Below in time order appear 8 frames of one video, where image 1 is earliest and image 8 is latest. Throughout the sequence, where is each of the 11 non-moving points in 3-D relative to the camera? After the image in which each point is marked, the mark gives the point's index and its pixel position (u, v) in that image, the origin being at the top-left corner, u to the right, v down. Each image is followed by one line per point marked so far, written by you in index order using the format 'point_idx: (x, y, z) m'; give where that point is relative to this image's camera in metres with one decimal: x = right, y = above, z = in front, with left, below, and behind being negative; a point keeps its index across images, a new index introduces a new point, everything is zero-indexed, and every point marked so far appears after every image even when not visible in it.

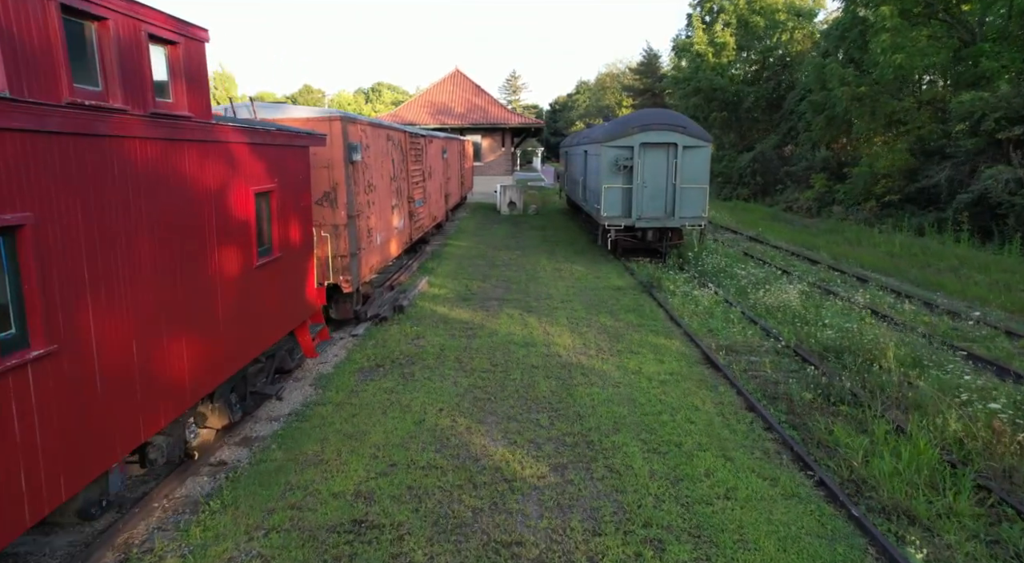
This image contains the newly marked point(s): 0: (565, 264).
0: (+1.1, +0.3, +13.4) m
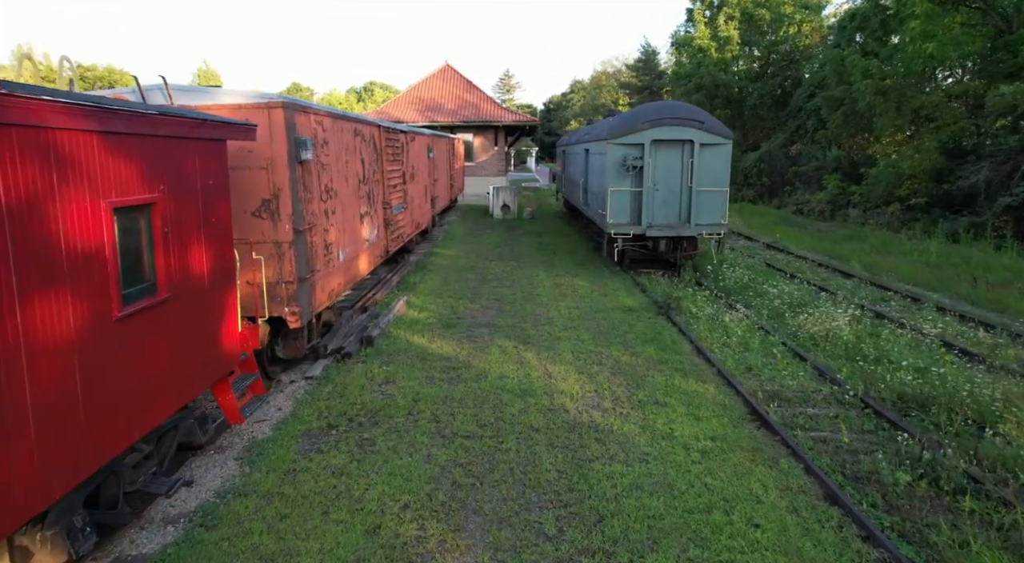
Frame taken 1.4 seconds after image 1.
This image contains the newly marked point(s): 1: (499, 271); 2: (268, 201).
0: (+1.0, 0.0, +11.7) m
1: (-0.3, +0.2, +12.6) m
2: (-2.2, +0.7, +5.7) m
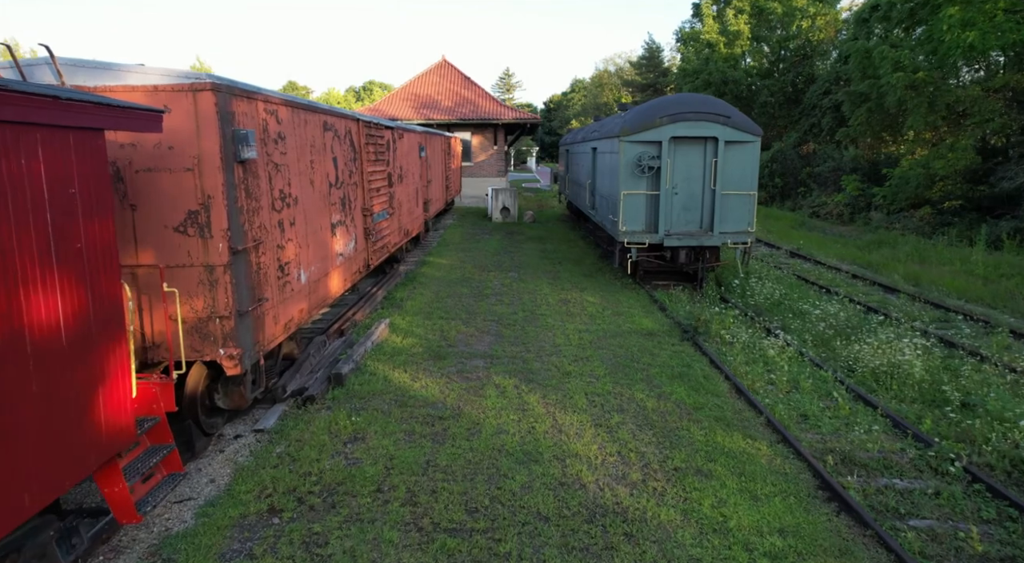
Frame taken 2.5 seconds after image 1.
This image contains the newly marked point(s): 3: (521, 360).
0: (+1.0, -0.2, +10.4) m
1: (-0.3, -0.1, +11.3) m
2: (-2.2, +0.5, +4.4) m
3: (+0.1, -0.9, +7.0) m
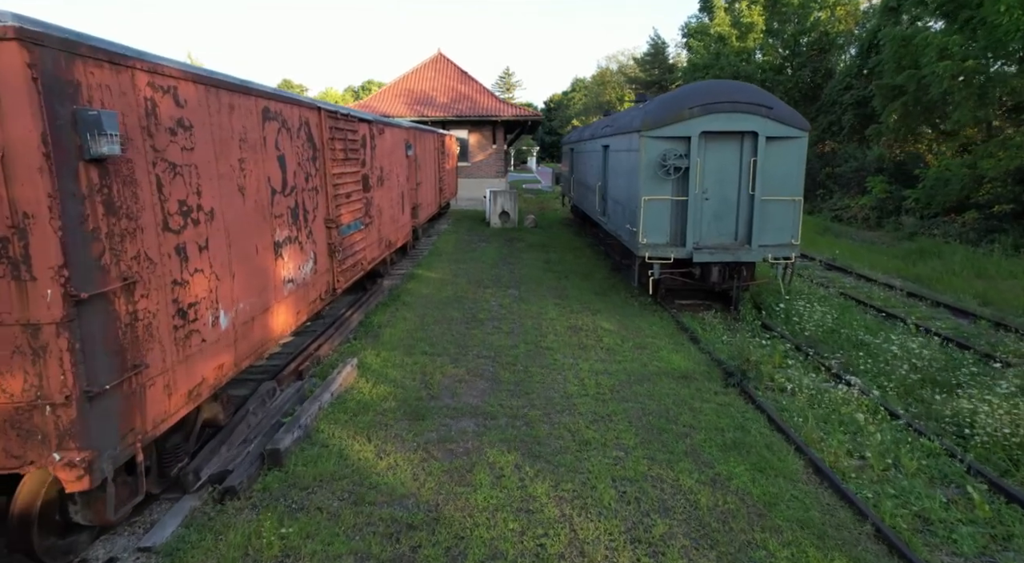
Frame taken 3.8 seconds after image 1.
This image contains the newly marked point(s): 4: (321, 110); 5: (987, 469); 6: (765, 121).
0: (+1.0, -0.6, +8.8) m
1: (-0.3, -0.4, +9.7) m
2: (-2.2, +0.2, +2.8) m
3: (+0.1, -1.2, +5.3) m
4: (-2.0, +1.8, +6.7) m
5: (+3.4, -1.3, +4.4) m
6: (+3.5, +2.2, +8.6) m
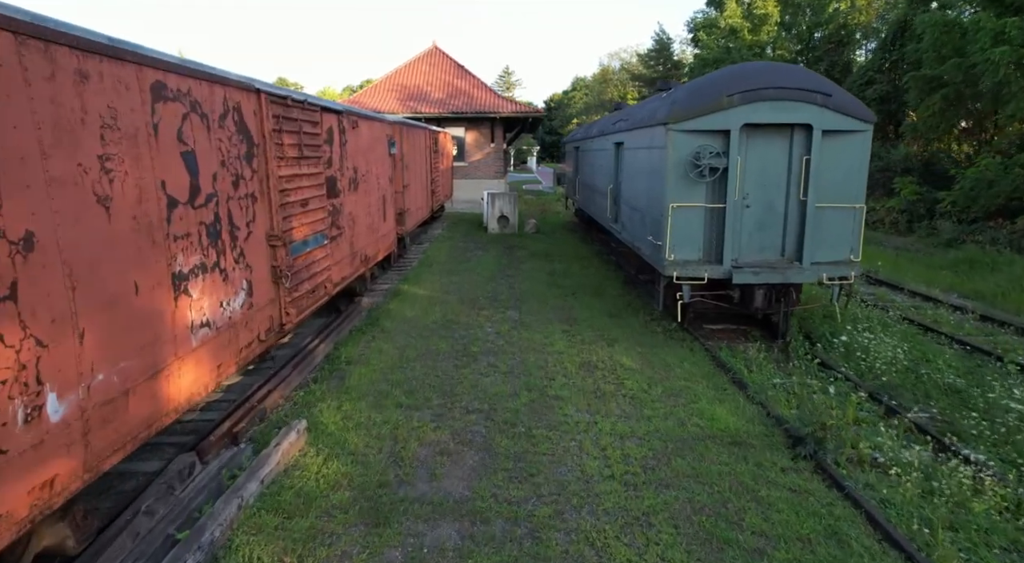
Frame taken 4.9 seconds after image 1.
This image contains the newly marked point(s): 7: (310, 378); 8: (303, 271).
0: (+1.0, -0.8, +7.2) m
1: (-0.3, -0.7, +8.1) m
2: (-2.2, -0.1, +1.2) m
3: (+0.1, -1.5, +3.7) m
4: (-2.1, +1.6, +5.2) m
5: (+3.4, -1.6, +2.8) m
6: (+3.4, +1.9, +7.0) m
7: (-2.1, -1.0, +6.7) m
8: (-2.0, +0.1, +6.0) m
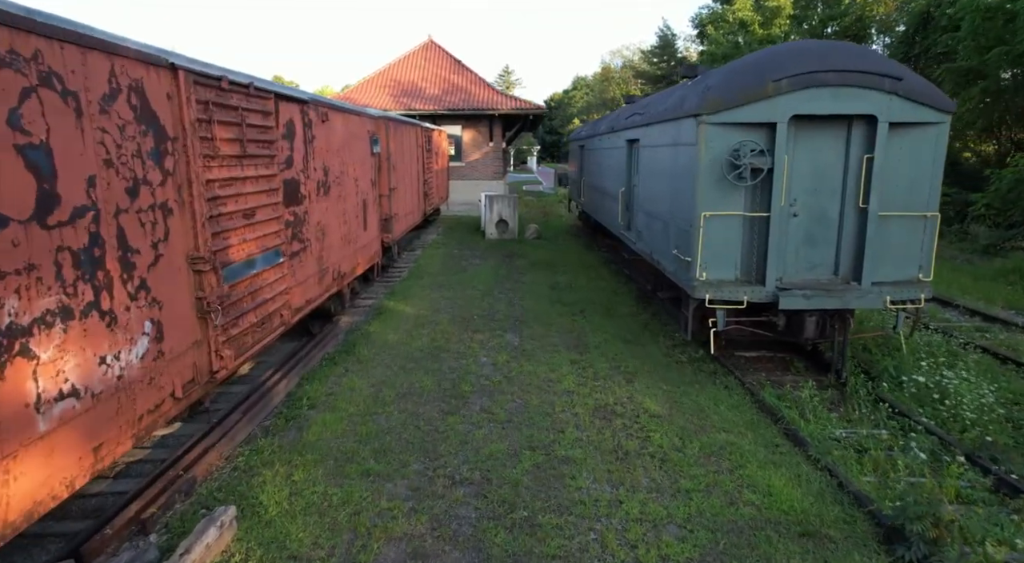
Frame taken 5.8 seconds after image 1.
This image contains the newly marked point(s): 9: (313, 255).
0: (+1.0, -1.1, +5.9) m
1: (-0.3, -0.9, +6.8) m
2: (-2.2, -0.3, -0.1) m
3: (+0.1, -1.7, +2.5) m
4: (-2.1, +1.3, +3.9) m
5: (+3.3, -1.9, +1.6) m
6: (+3.4, +1.7, +5.7) m
7: (-2.1, -1.2, +5.4) m
8: (-2.0, -0.1, +4.7) m
9: (-2.1, +0.3, +6.6) m
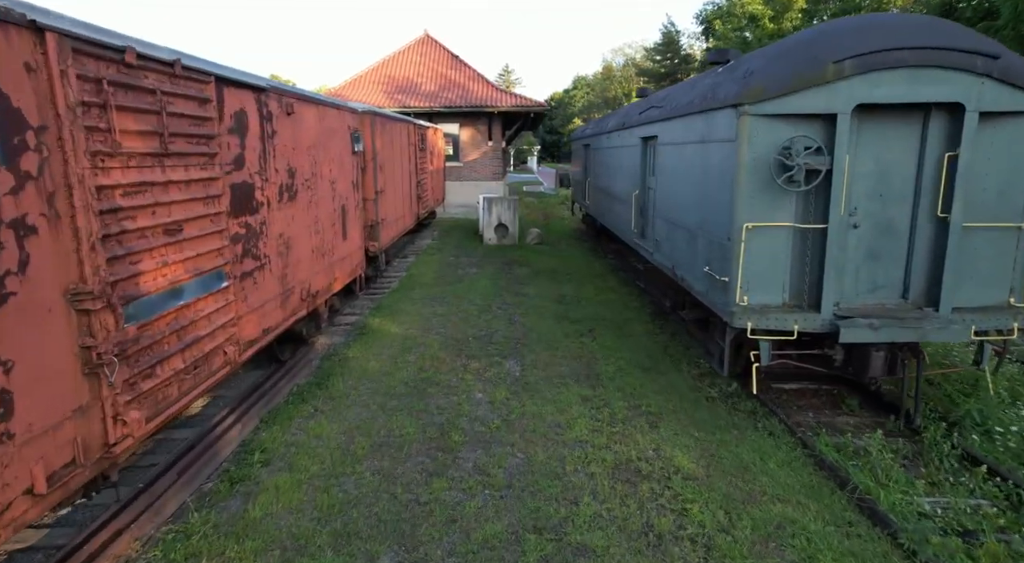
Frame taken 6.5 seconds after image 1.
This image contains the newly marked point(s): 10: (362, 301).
0: (+1.0, -1.3, +4.8) m
1: (-0.3, -1.1, +5.7) m
2: (-2.2, -0.6, -1.2) m
3: (+0.1, -1.9, +1.4) m
4: (-2.1, +1.1, +2.8) m
5: (+3.3, -2.1, +0.5) m
6: (+3.4, +1.5, +4.6) m
7: (-2.1, -1.4, +4.3) m
8: (-2.0, -0.3, +3.6) m
9: (-2.1, +0.1, +5.5) m
10: (-2.3, -0.3, +9.5) m
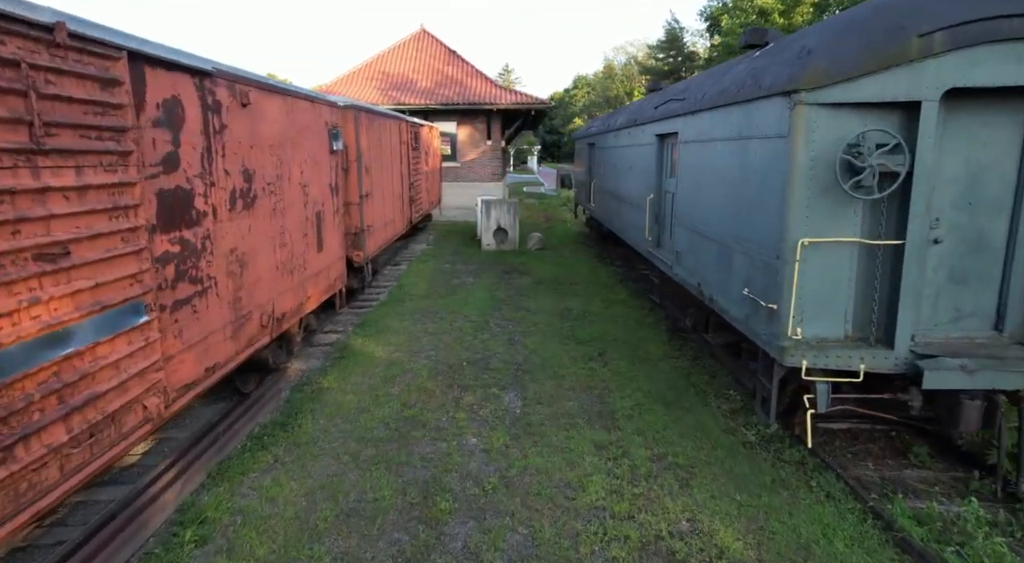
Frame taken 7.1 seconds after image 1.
0: (+1.0, -1.5, +3.8) m
1: (-0.3, -1.3, +4.7) m
2: (-2.2, -0.7, -2.2) m
3: (+0.1, -2.1, +0.4) m
4: (-2.1, +0.9, +1.8) m
5: (+3.3, -2.2, -0.5) m
6: (+3.4, +1.3, +3.7) m
7: (-2.1, -1.6, +3.3) m
8: (-2.0, -0.5, +2.7) m
9: (-2.1, -0.1, +4.5) m
10: (-2.3, -0.5, +8.5) m
